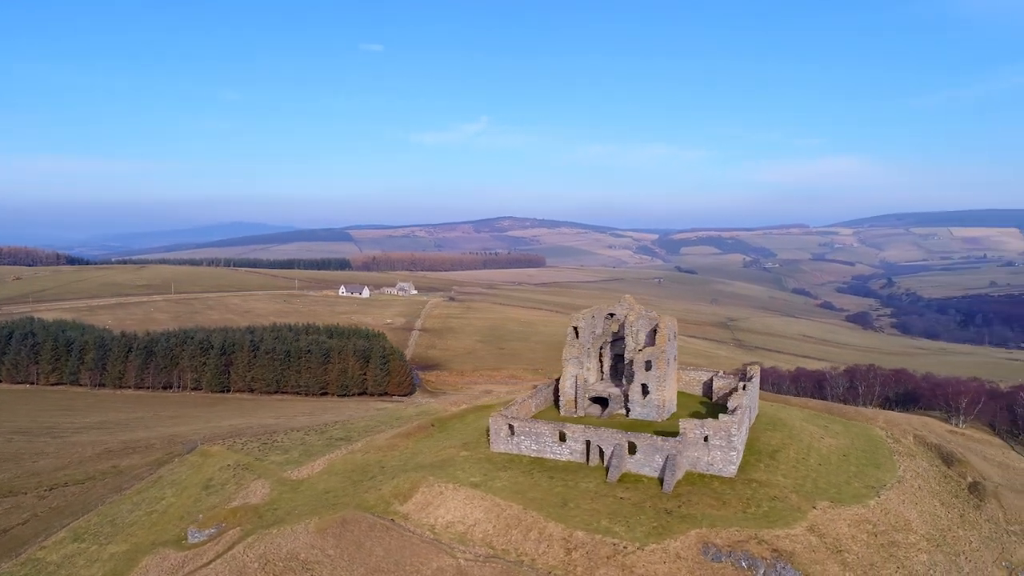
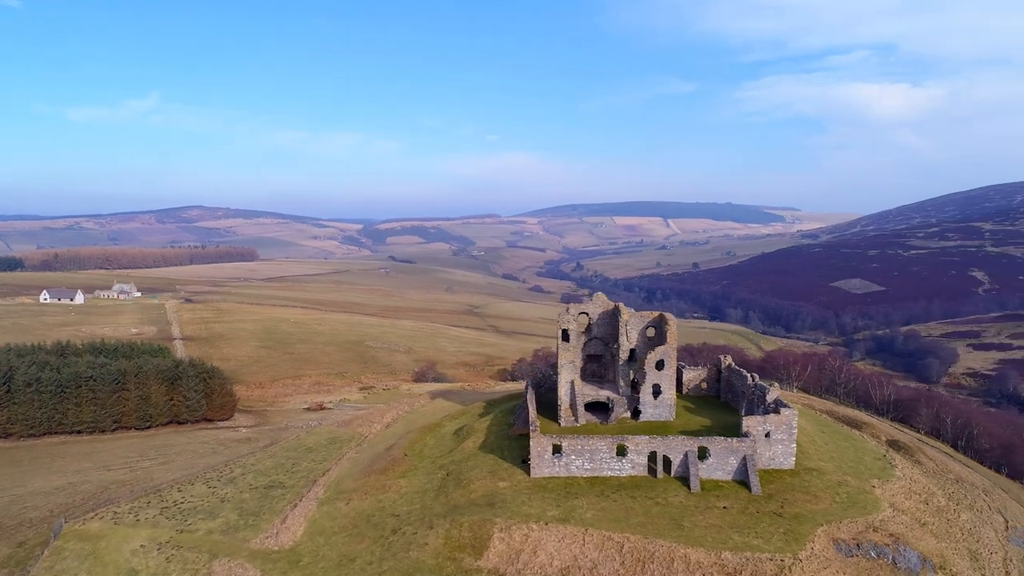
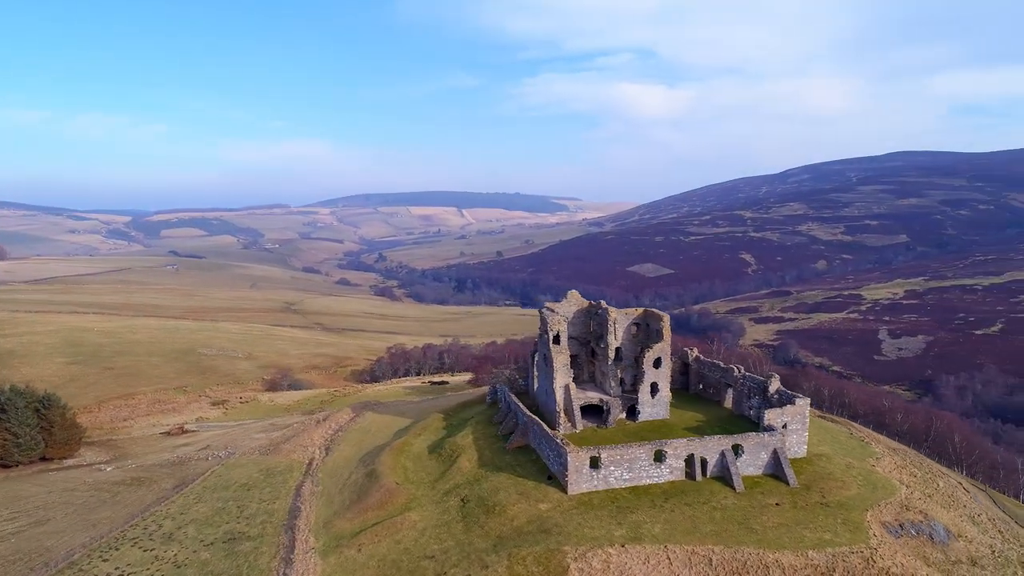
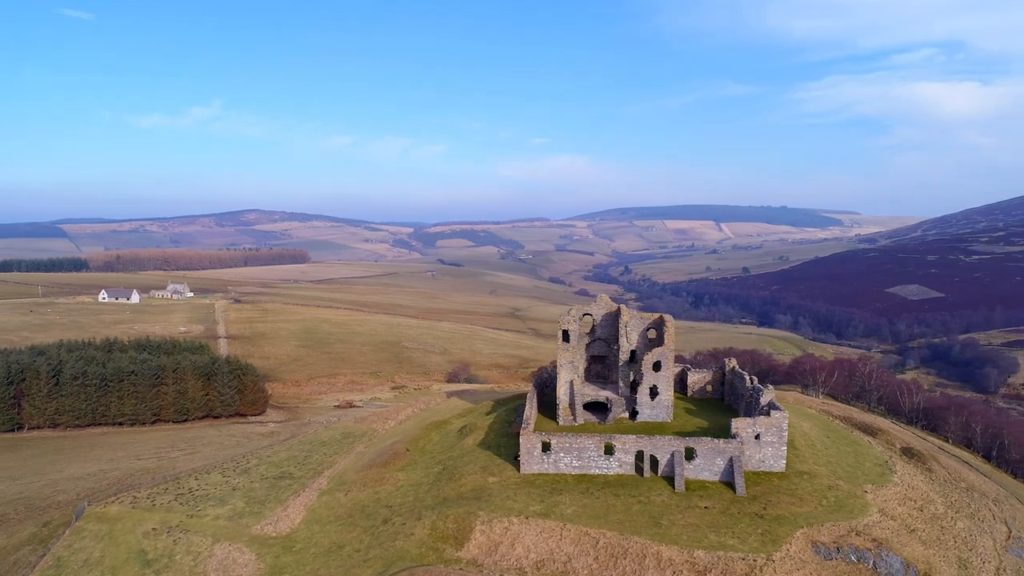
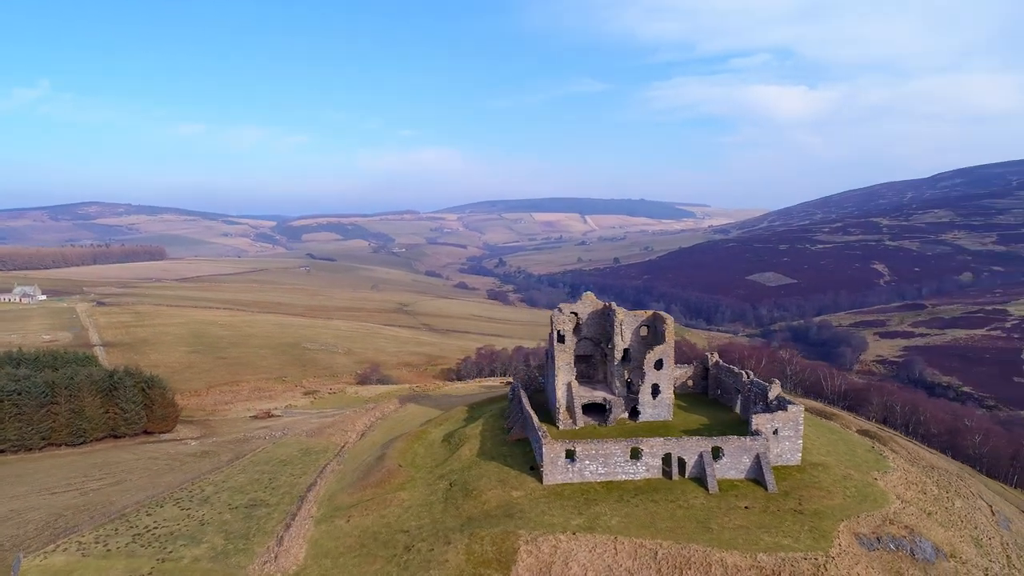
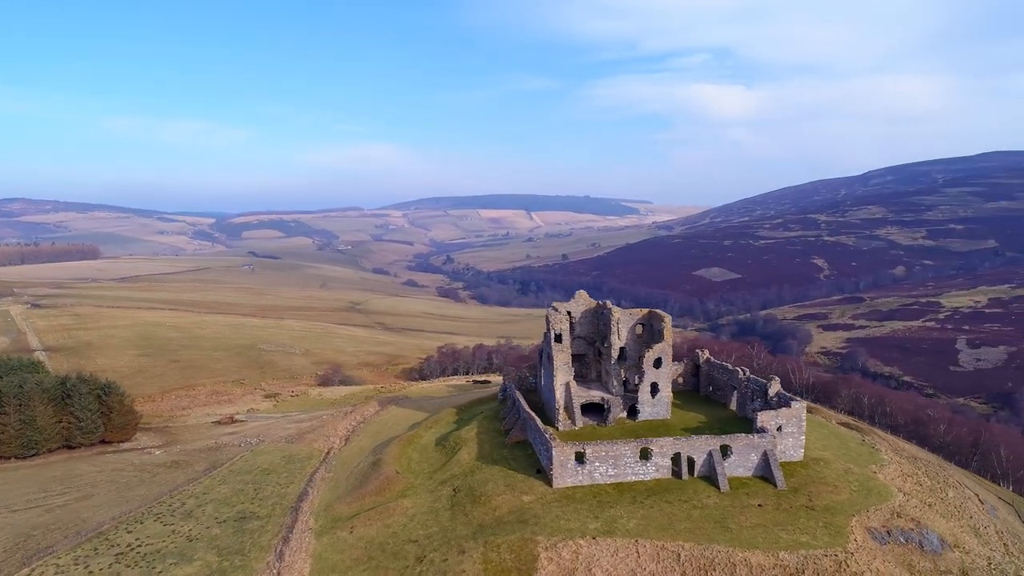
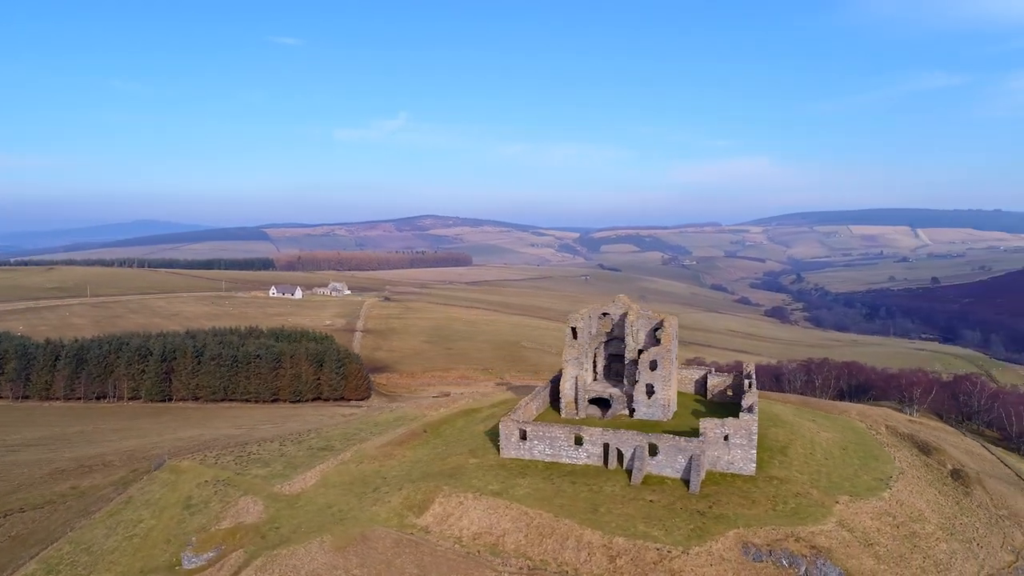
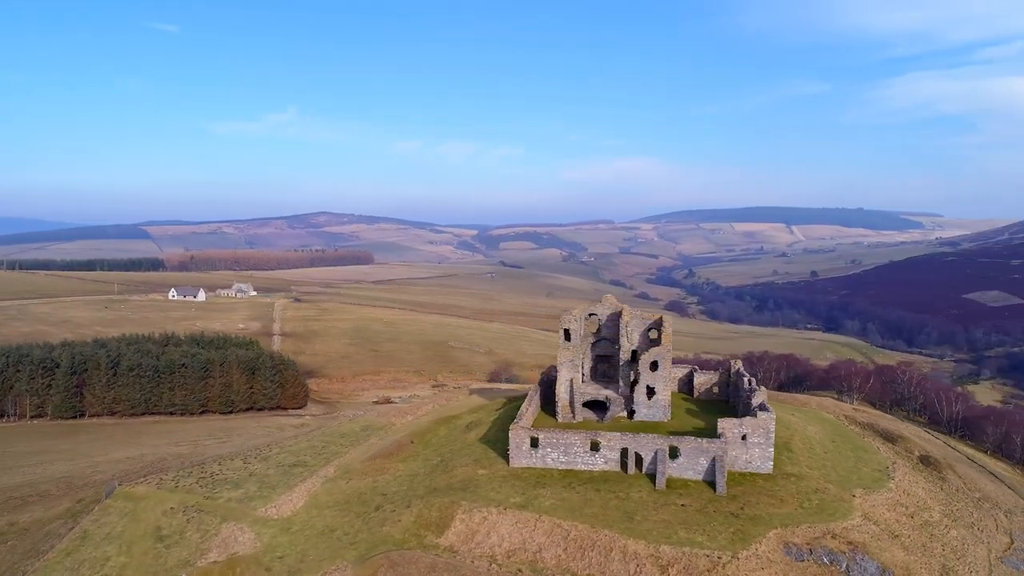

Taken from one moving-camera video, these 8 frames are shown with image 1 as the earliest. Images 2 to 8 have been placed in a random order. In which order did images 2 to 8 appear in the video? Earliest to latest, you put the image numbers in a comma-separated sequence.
7, 8, 4, 2, 5, 6, 3
